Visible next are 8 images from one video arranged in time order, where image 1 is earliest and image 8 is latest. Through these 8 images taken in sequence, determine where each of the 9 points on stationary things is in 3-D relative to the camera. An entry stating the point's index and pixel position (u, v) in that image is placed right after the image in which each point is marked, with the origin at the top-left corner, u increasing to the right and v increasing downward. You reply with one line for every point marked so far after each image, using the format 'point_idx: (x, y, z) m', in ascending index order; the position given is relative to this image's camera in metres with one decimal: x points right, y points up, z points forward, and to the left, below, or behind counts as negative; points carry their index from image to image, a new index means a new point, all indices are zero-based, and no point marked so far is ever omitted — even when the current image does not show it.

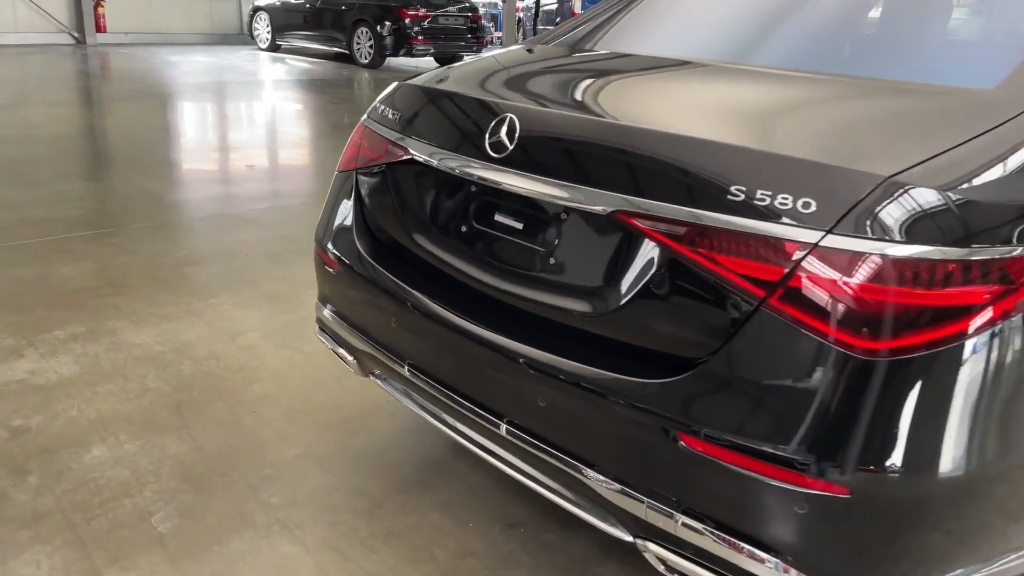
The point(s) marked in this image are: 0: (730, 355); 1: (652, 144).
0: (+0.3, -0.1, +1.2) m
1: (+0.2, +0.2, +1.3) m
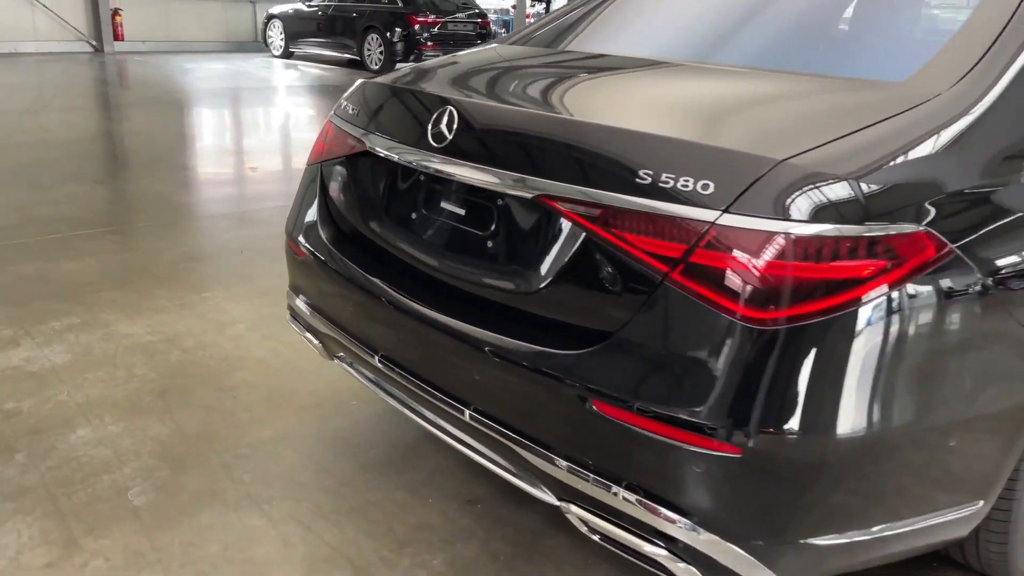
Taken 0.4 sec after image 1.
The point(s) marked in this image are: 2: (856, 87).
0: (+0.2, -0.1, +1.3) m
1: (+0.1, +0.2, +1.4) m
2: (+0.6, +0.4, +1.5) m
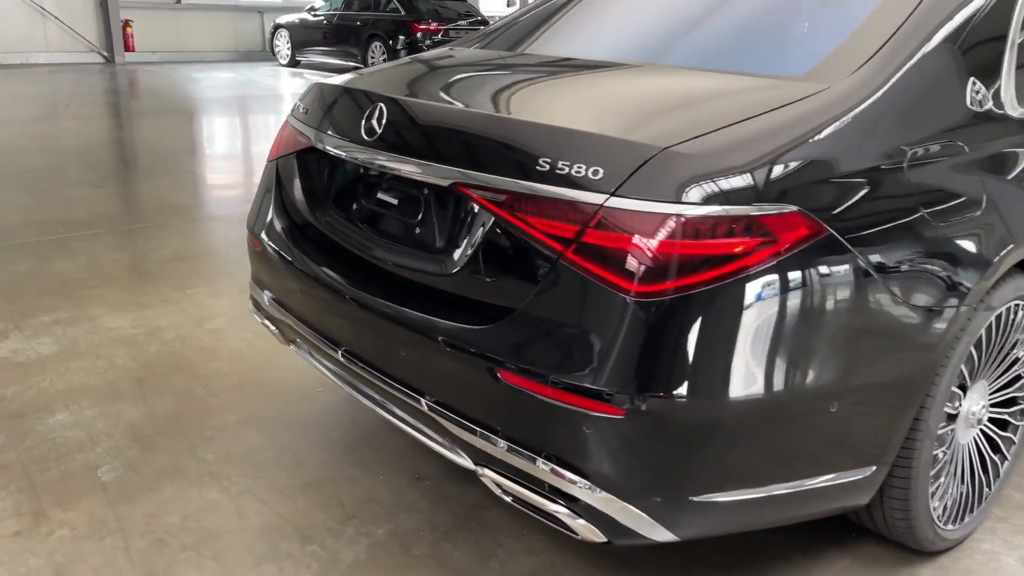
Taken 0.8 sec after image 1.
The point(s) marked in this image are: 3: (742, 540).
0: (0.0, 0.0, +1.4) m
1: (0.0, +0.3, +1.5) m
2: (+0.5, +0.4, +1.6) m
3: (+0.5, -0.5, +1.8) m
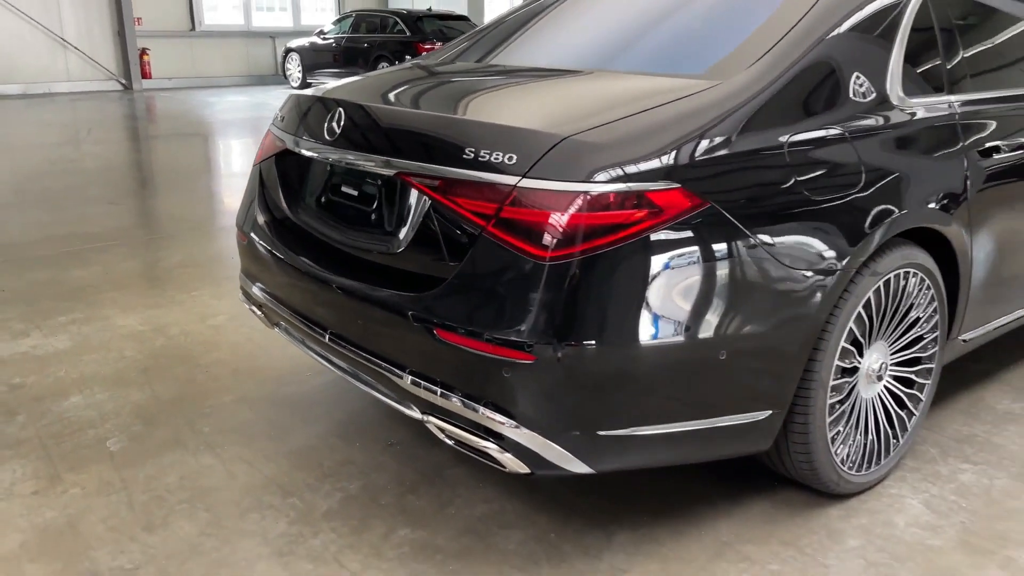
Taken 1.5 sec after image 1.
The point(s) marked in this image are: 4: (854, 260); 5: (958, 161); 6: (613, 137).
0: (-0.1, 0.0, +1.6) m
1: (-0.2, +0.3, +1.7) m
2: (+0.4, +0.5, +1.8) m
3: (+0.4, -0.5, +2.0) m
4: (+0.7, +0.1, +1.8) m
5: (+1.1, +0.3, +2.0) m
6: (+0.2, +0.3, +1.6) m
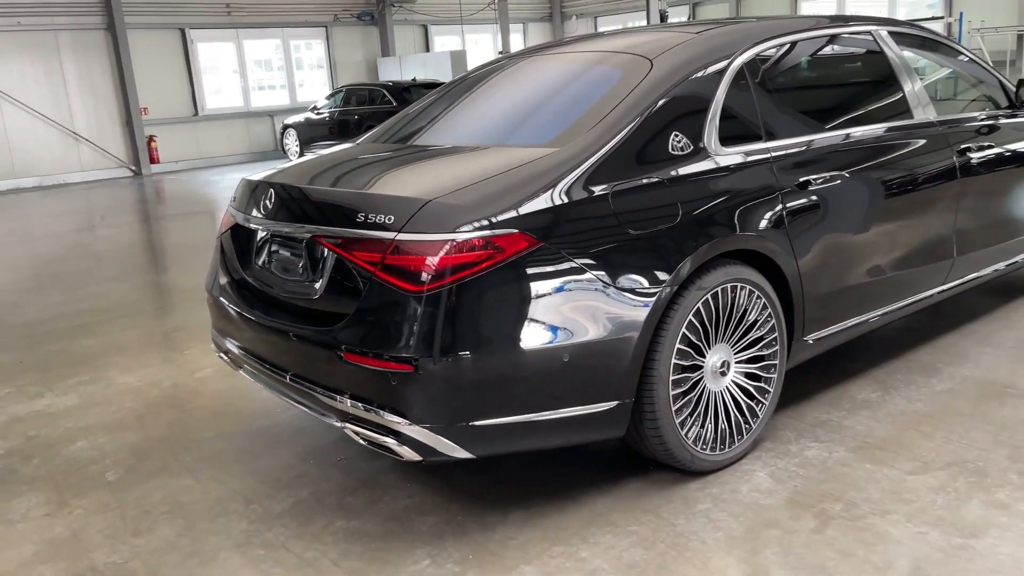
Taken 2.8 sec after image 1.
0: (-0.4, 0.0, +2.1) m
1: (-0.5, +0.2, +2.2) m
2: (+0.1, +0.4, +2.3) m
3: (+0.2, -0.6, +2.4) m
4: (+0.4, 0.0, +2.2) m
5: (+0.8, +0.3, +2.5) m
6: (-0.1, +0.2, +2.1) m
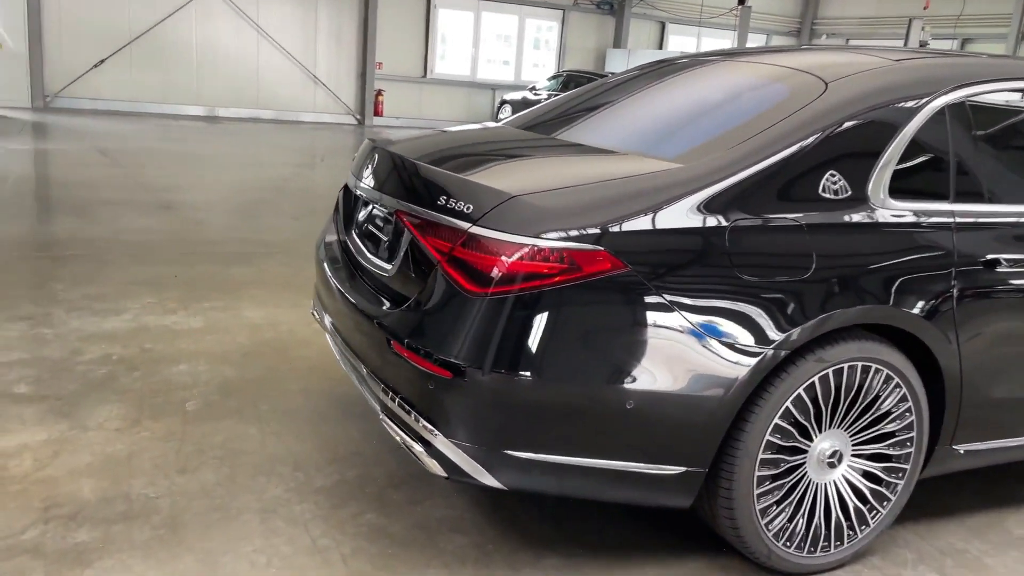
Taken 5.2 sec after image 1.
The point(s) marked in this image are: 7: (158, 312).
0: (-0.2, 0.0, +1.9) m
1: (-0.2, +0.3, +2.0) m
2: (+0.4, +0.3, +2.0) m
3: (+0.3, -0.6, +2.2) m
4: (+0.6, -0.1, +1.9) m
5: (+1.1, 0.0, +2.0) m
6: (+0.1, +0.2, +1.8) m
7: (-1.6, -0.1, +3.7) m
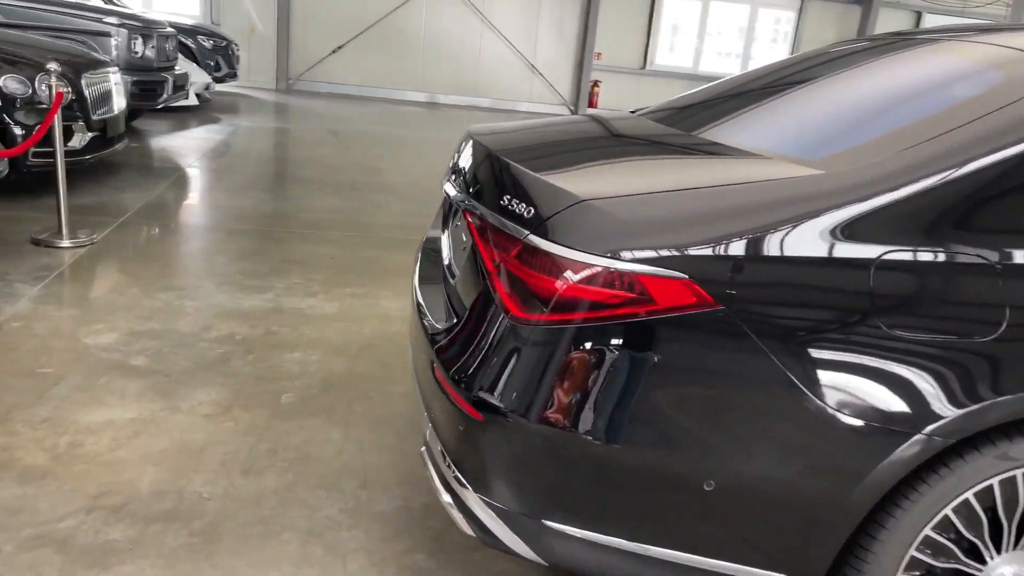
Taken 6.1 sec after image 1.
0: (0.0, -0.1, +1.6) m
1: (0.0, +0.2, +1.7) m
2: (+0.5, +0.2, +1.6) m
3: (+0.4, -0.7, +1.7) m
4: (+0.7, -0.2, +1.3) m
5: (+1.2, -0.1, +1.4) m
6: (+0.2, +0.1, +1.4) m
7: (-0.9, 0.0, +3.6) m
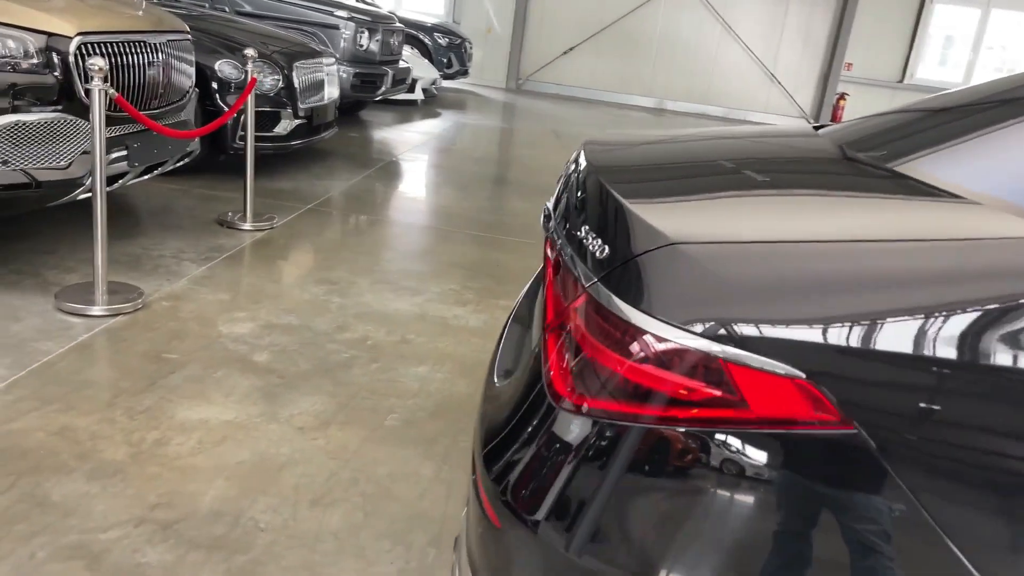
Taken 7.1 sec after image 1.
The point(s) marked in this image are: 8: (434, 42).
0: (+0.1, -0.1, +1.2) m
1: (+0.2, +0.2, +1.3) m
2: (+0.7, +0.1, +1.0) m
3: (+0.5, -0.8, +1.2) m
4: (+0.7, -0.4, +0.8) m
5: (+1.2, -0.3, +0.7) m
6: (+0.3, 0.0, +1.0) m
7: (-0.3, -0.1, +3.4) m
8: (-1.1, +3.3, +11.2) m
